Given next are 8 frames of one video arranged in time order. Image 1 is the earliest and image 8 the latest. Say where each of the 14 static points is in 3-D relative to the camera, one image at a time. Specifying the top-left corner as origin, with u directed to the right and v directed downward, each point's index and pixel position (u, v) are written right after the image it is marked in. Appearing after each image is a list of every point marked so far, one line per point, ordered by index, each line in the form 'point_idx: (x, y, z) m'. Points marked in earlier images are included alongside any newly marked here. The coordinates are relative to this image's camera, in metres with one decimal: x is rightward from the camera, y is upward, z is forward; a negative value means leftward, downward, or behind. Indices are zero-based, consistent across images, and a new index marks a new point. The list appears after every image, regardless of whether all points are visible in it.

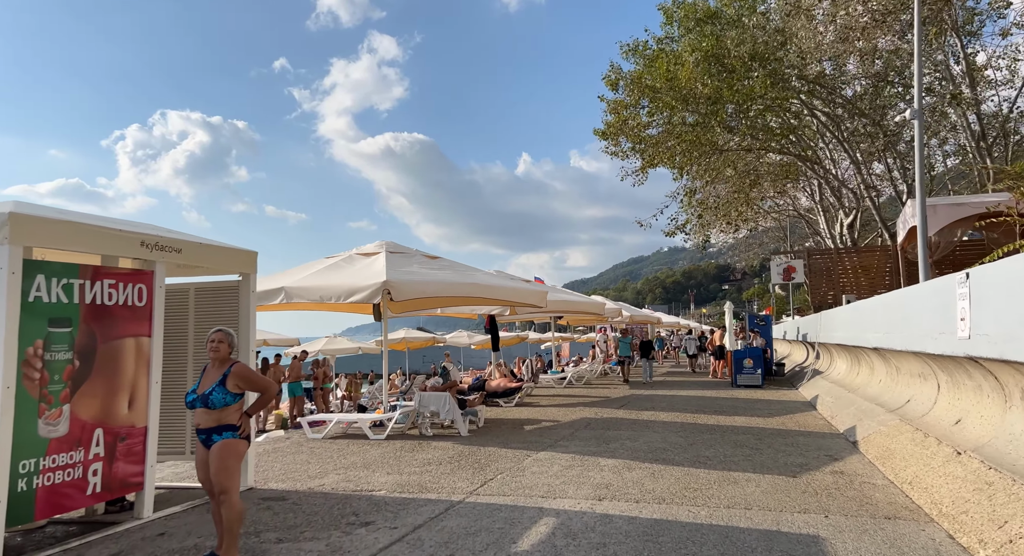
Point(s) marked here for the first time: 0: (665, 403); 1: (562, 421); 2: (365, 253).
0: (+3.1, -2.5, +12.8) m
1: (+0.8, -2.3, +10.1) m
2: (-2.1, +0.4, +9.2) m
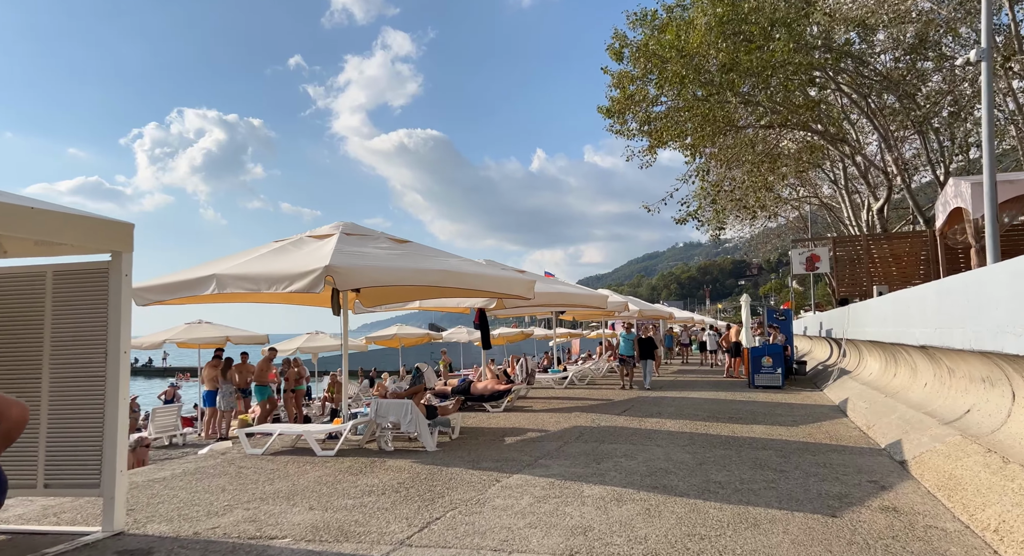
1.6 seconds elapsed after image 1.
0: (+2.9, -2.3, +11.3) m
1: (+0.5, -2.1, +8.8) m
2: (-2.4, +0.5, +7.8) m
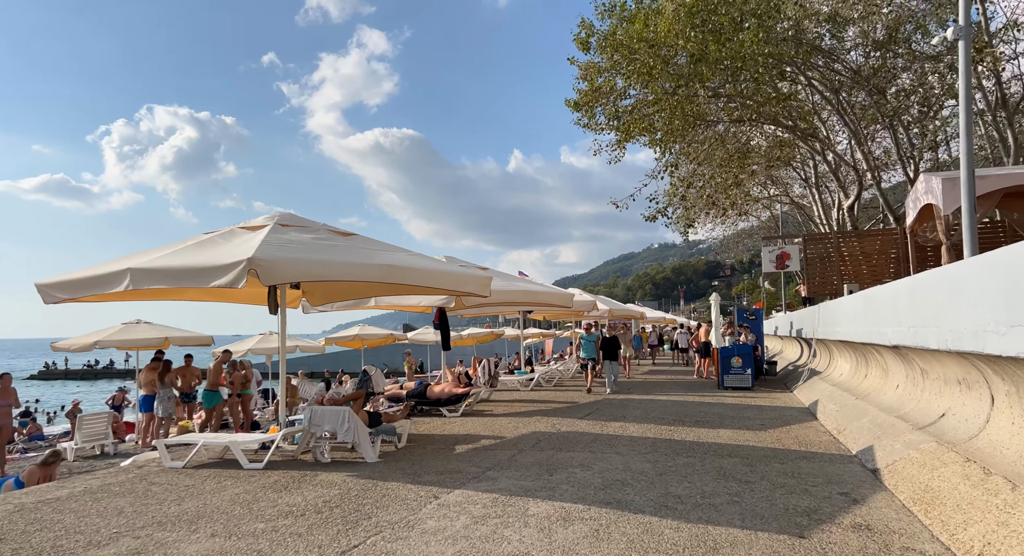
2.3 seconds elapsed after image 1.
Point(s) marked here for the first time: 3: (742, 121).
0: (+2.2, -2.3, +10.9) m
1: (-0.1, -2.1, +8.2) m
2: (-3.0, +0.6, +7.2) m
3: (+5.6, +3.8, +15.4) m
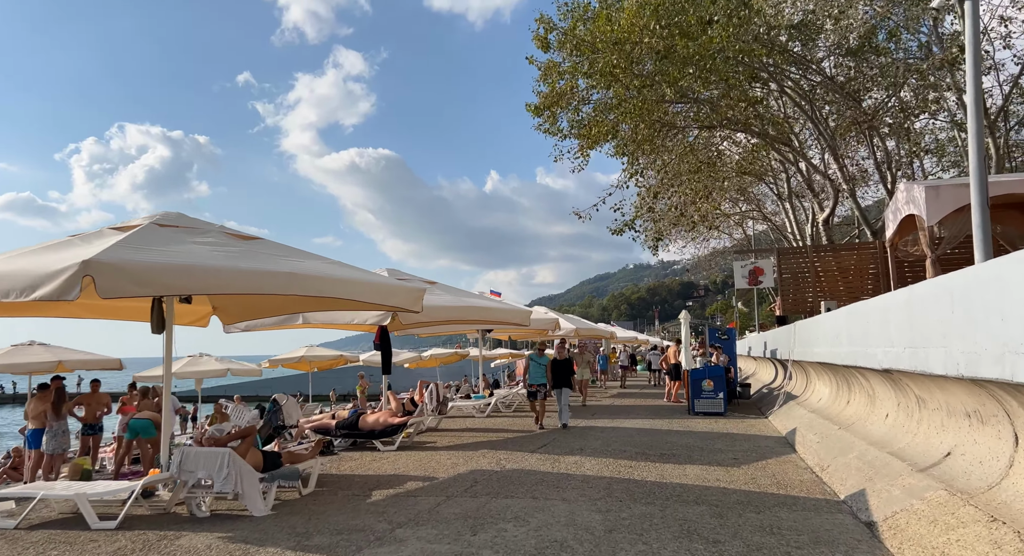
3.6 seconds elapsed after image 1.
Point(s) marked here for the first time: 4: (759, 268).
0: (+1.3, -2.5, +9.7) m
1: (-0.8, -2.2, +7.0) m
2: (-3.6, +0.5, +6.0) m
3: (+4.6, +3.5, +14.6) m
4: (+7.0, +0.3, +18.1) m
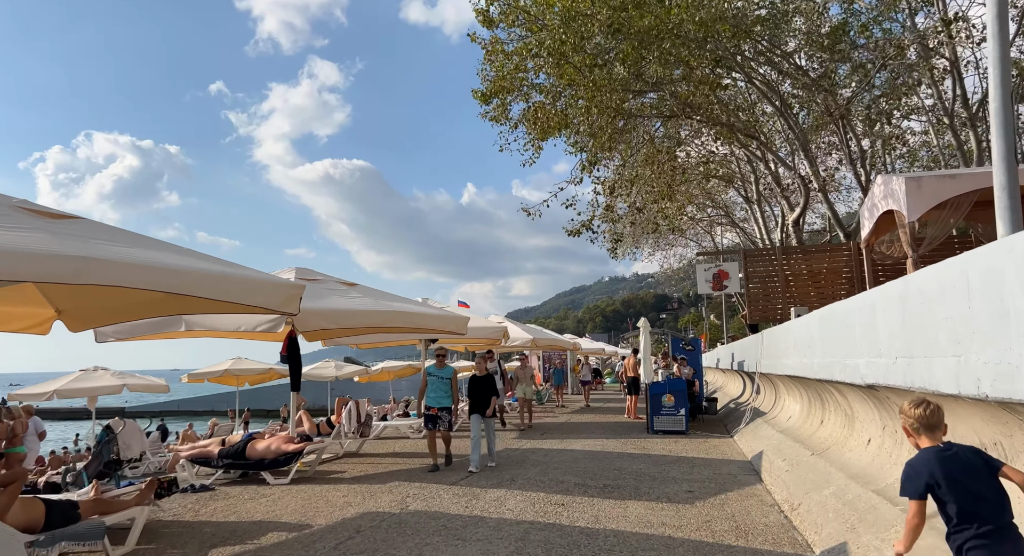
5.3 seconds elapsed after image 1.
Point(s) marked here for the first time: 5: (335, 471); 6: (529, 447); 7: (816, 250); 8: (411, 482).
0: (+0.3, -2.5, +8.3) m
1: (-1.7, -2.2, +5.5) m
2: (-4.5, +0.5, +4.4) m
3: (+3.4, +3.4, +13.4) m
4: (+5.7, +0.2, +16.9) m
5: (-2.3, -2.5, +8.3) m
6: (+0.3, -2.8, +10.4) m
7: (+6.3, +0.6, +13.1) m
8: (-1.2, -2.4, +7.5) m
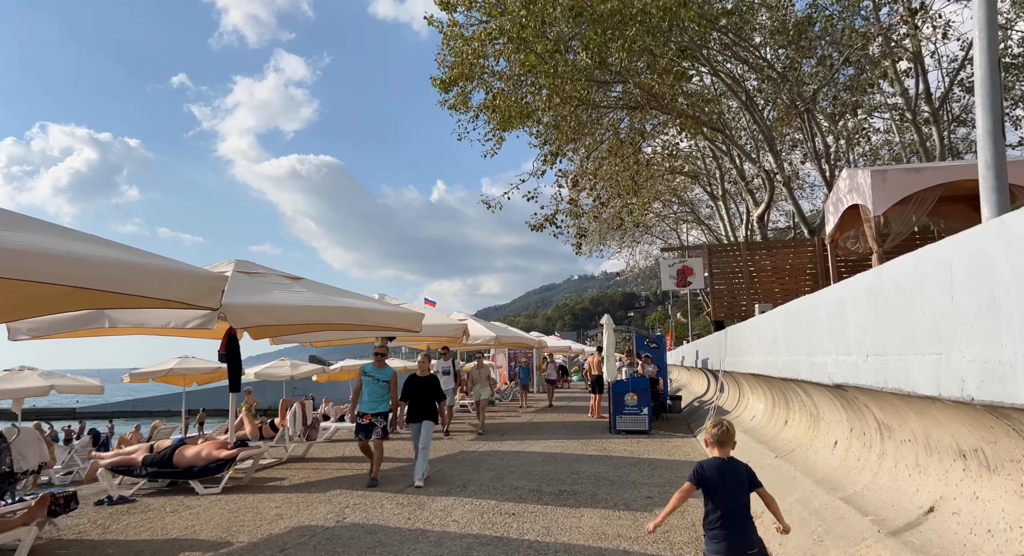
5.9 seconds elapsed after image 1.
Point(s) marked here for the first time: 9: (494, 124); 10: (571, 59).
0: (-0.3, -2.4, +7.9) m
1: (-2.2, -2.1, +5.0) m
2: (-4.9, +0.6, +3.7) m
3: (+2.6, +3.4, +13.1) m
4: (+4.7, +0.3, +16.7) m
5: (-2.9, -2.4, +7.7) m
6: (-0.4, -2.7, +9.9) m
7: (+5.5, +0.7, +13.0) m
8: (-1.7, -2.3, +7.0) m
9: (-0.4, +3.1, +12.8) m
10: (+1.0, +3.8, +11.4) m
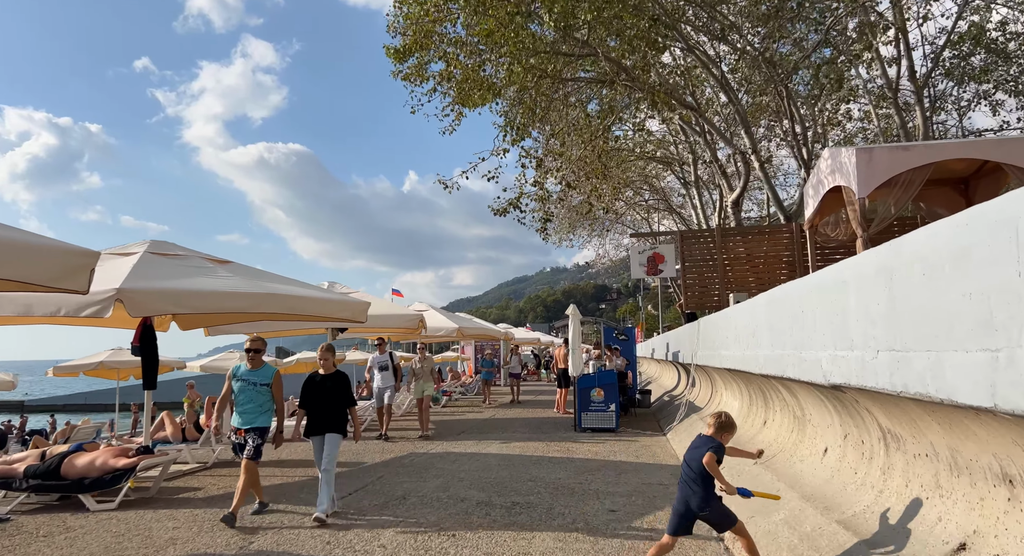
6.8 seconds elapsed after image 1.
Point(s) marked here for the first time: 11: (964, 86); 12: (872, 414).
0: (-0.8, -2.2, +7.0) m
1: (-2.6, -1.9, +4.0) m
2: (-5.2, +0.8, +2.6) m
3: (+1.8, +3.7, +12.3) m
4: (+3.7, +0.5, +16.0) m
5: (-3.4, -2.2, +6.8) m
6: (-1.1, -2.5, +9.0) m
7: (+4.7, +0.9, +12.3) m
8: (-2.3, -2.2, +6.1) m
9: (-1.1, +3.3, +11.9) m
10: (+0.3, +4.0, +10.5) m
11: (+10.2, +4.3, +14.4) m
12: (+2.1, -0.8, +3.8) m
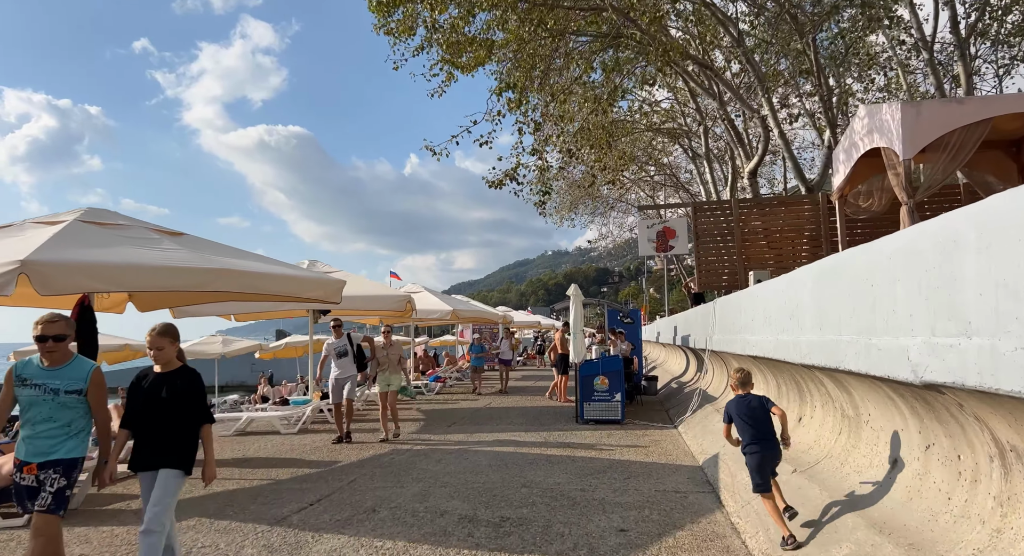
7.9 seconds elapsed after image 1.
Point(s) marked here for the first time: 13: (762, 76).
0: (-0.9, -2.0, +6.0) m
1: (-2.7, -1.7, +3.0) m
2: (-5.3, +0.9, +1.6) m
3: (+1.8, +4.1, +11.1) m
4: (+3.7, +1.0, +14.9) m
5: (-3.5, -2.0, +5.8) m
6: (-1.1, -2.1, +8.1) m
7: (+4.6, +1.3, +11.2) m
8: (-2.3, -1.9, +5.1) m
9: (-1.2, +3.7, +10.7) m
10: (+0.2, +4.4, +9.3) m
11: (+10.1, +4.8, +13.2) m
12: (+2.1, -0.6, +2.8) m
13: (+4.6, +3.7, +11.9) m
